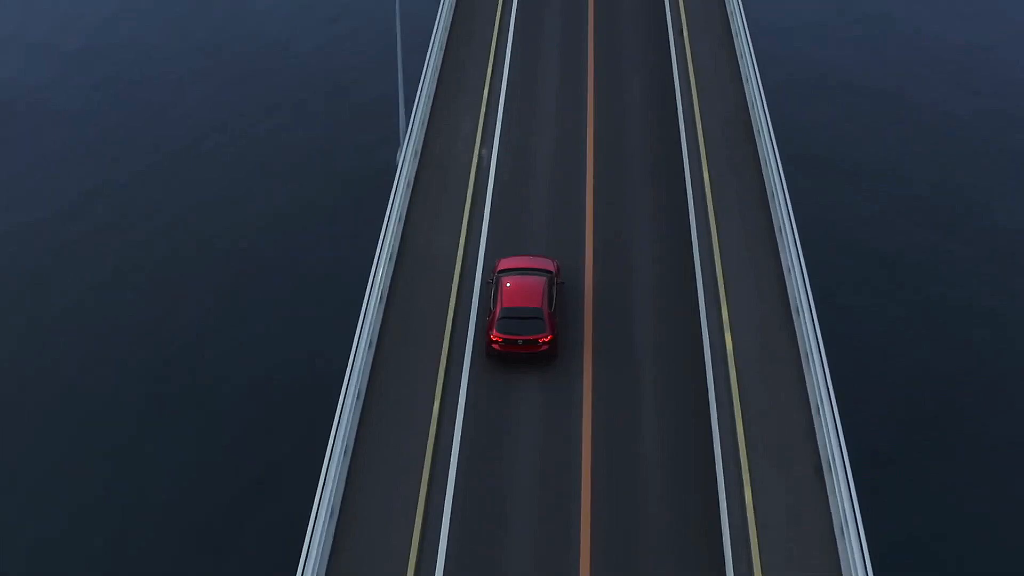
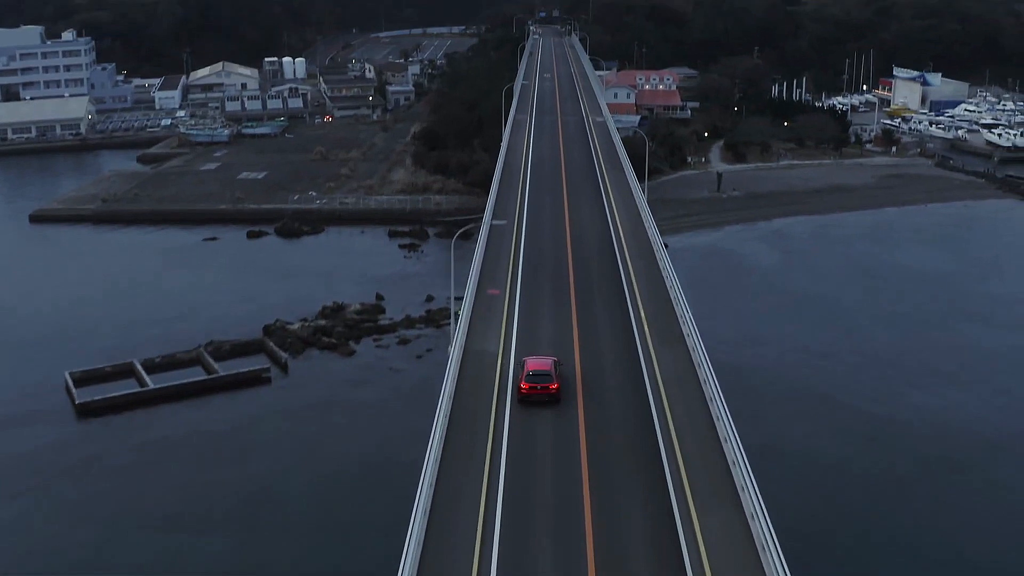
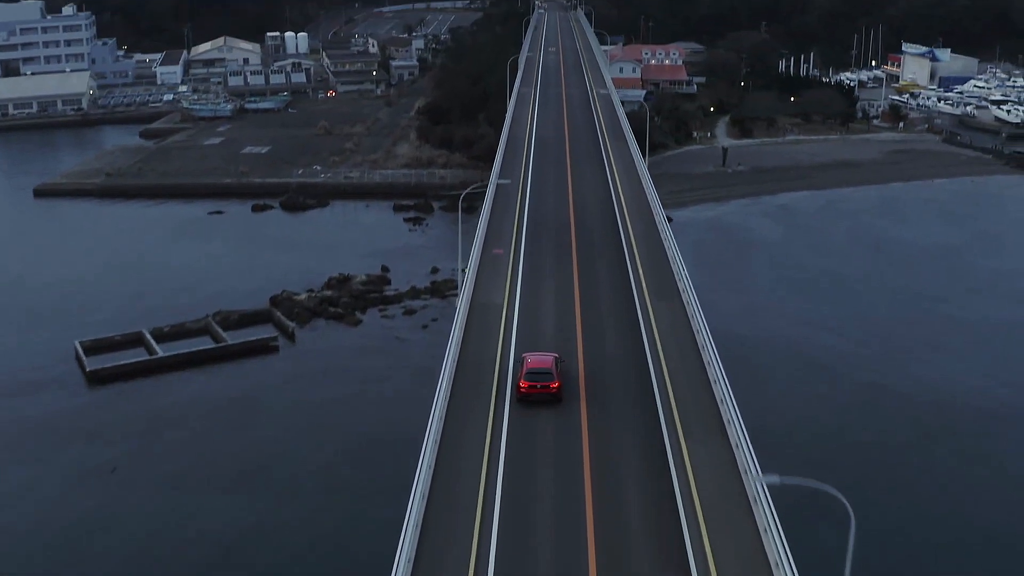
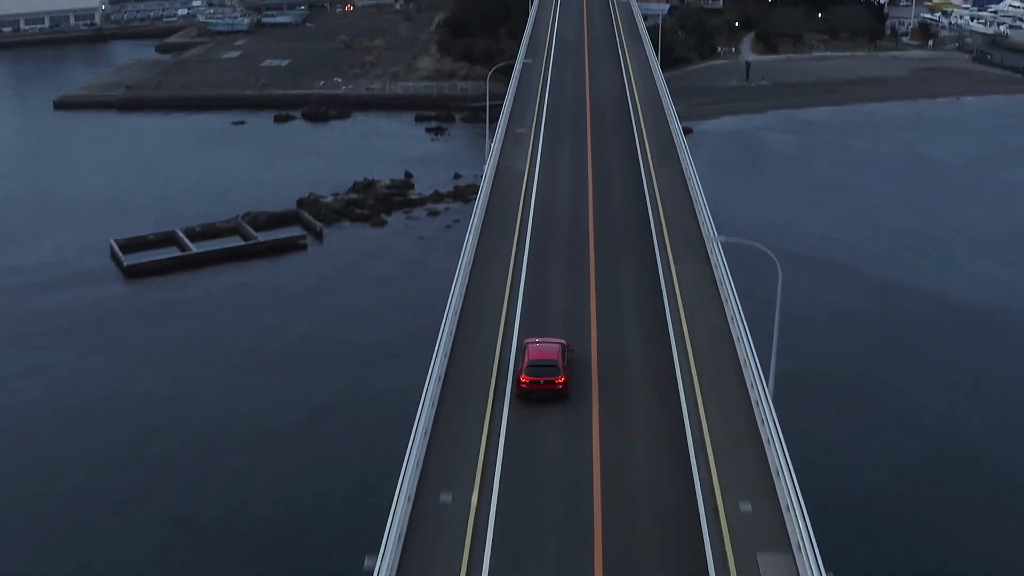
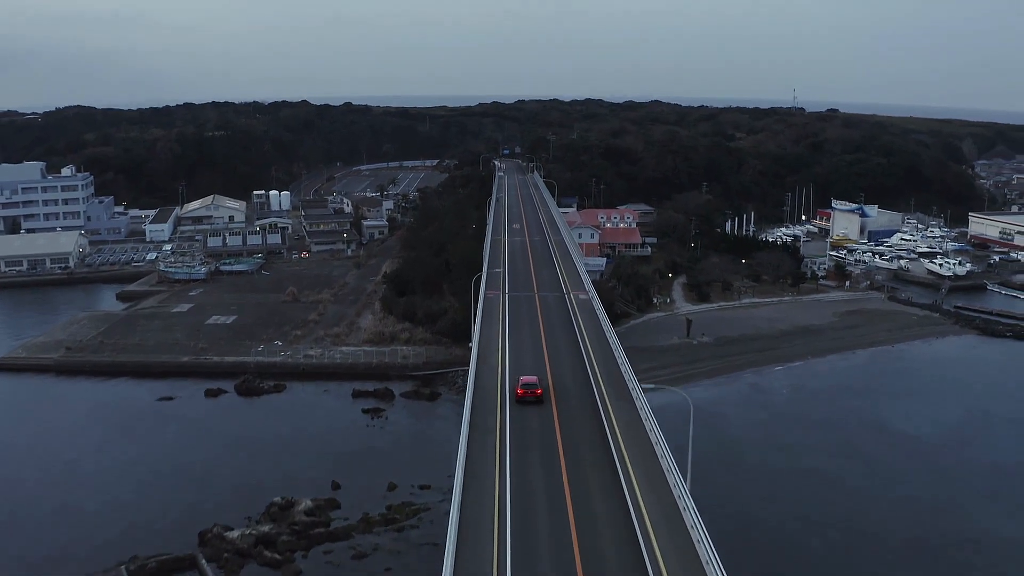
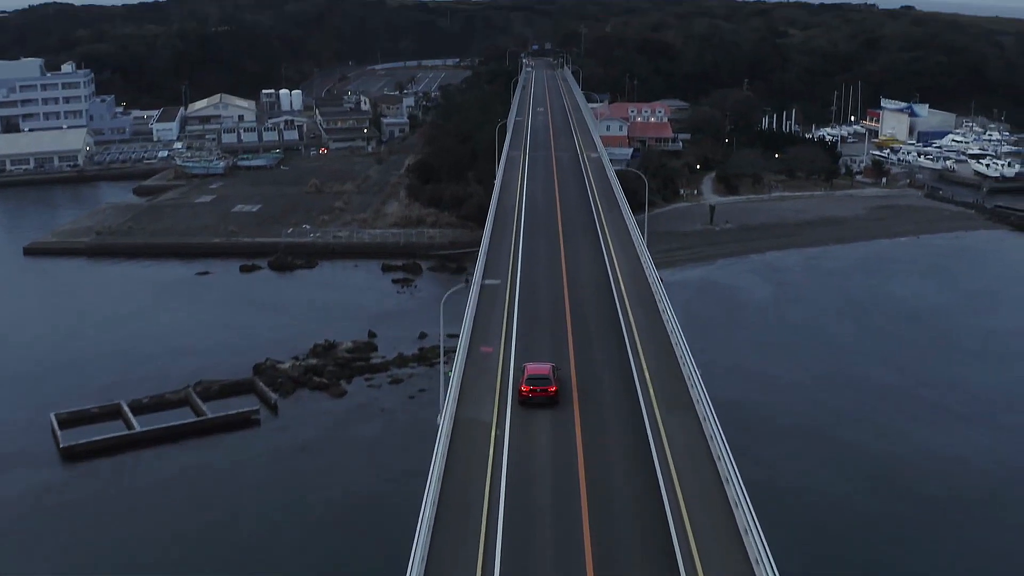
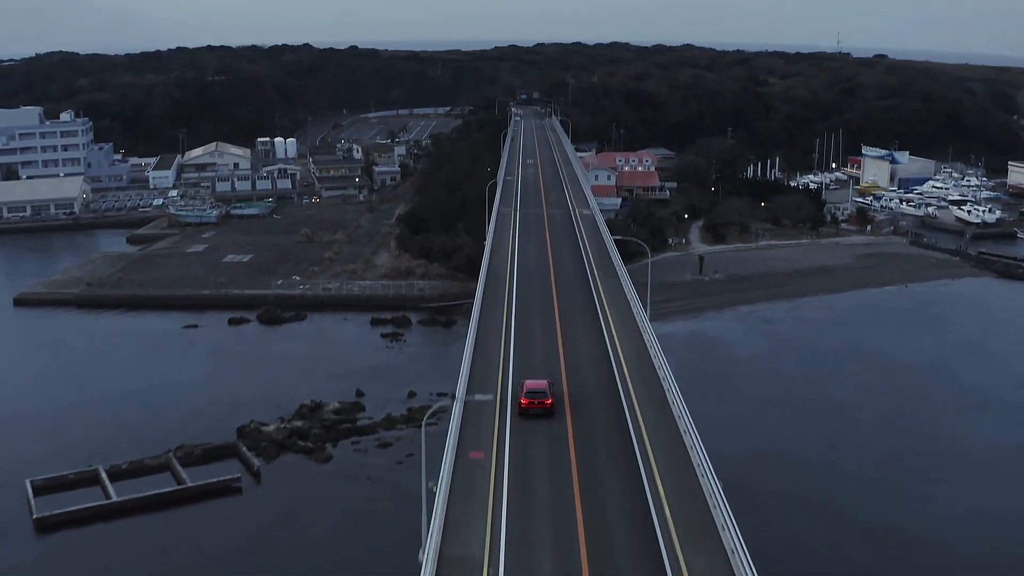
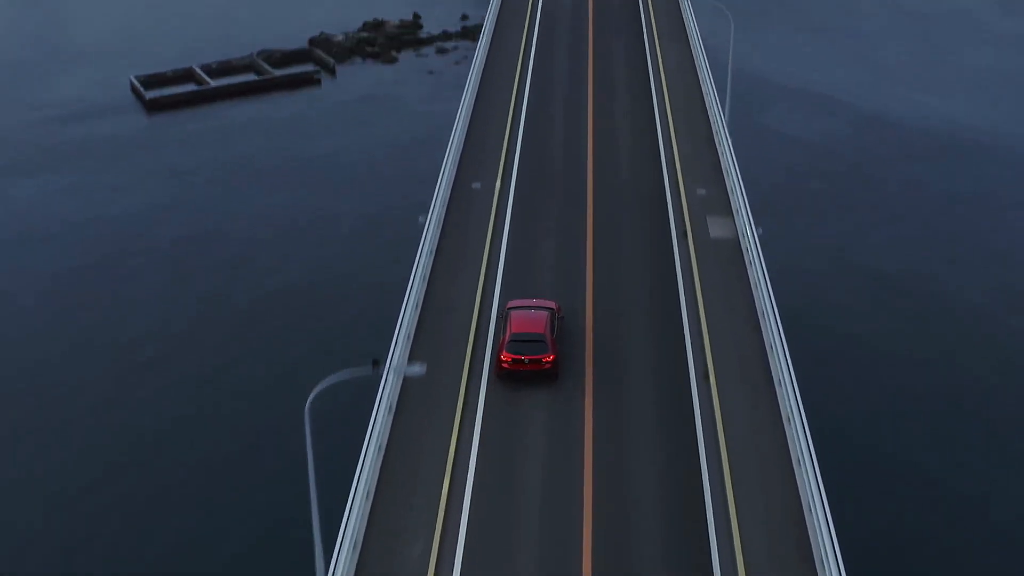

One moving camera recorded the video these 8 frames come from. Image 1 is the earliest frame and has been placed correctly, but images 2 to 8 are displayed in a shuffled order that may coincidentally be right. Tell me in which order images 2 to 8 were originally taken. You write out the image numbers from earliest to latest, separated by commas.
8, 4, 3, 2, 6, 7, 5
